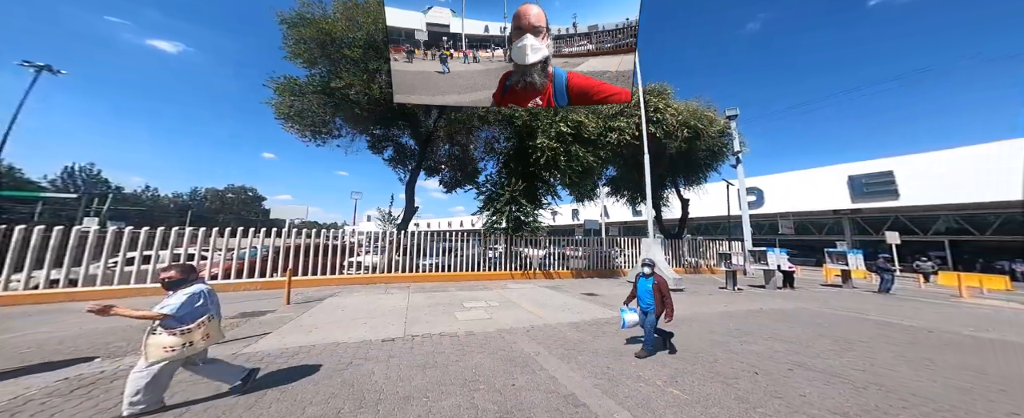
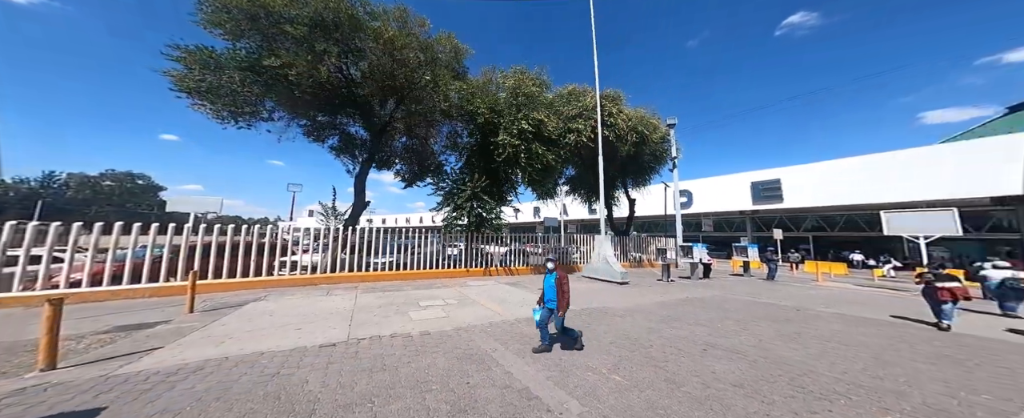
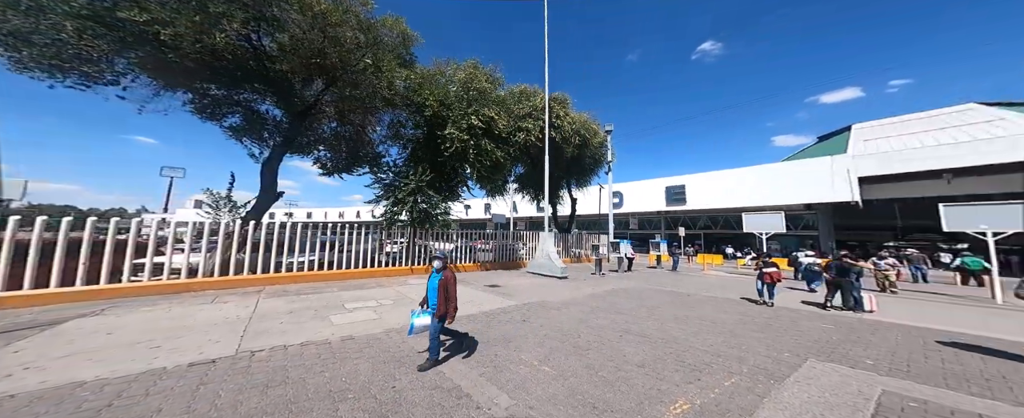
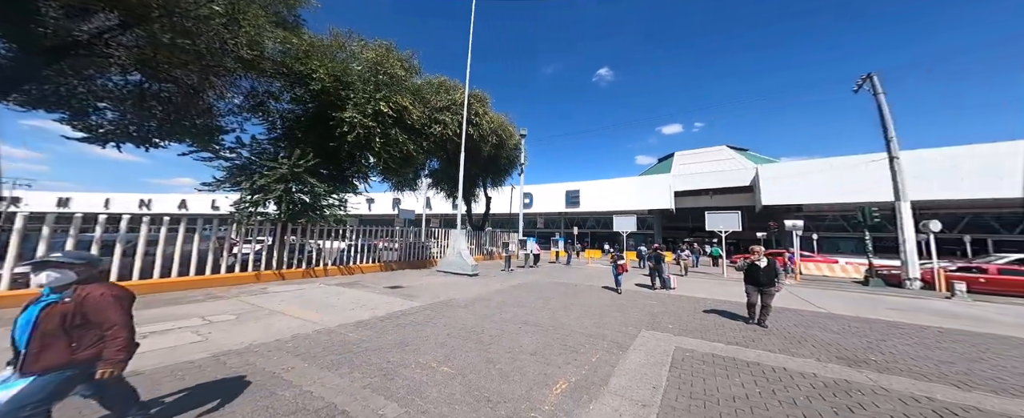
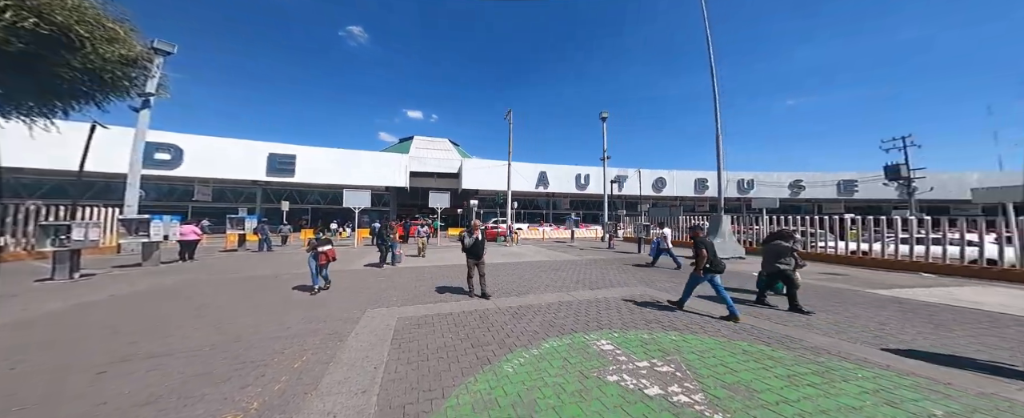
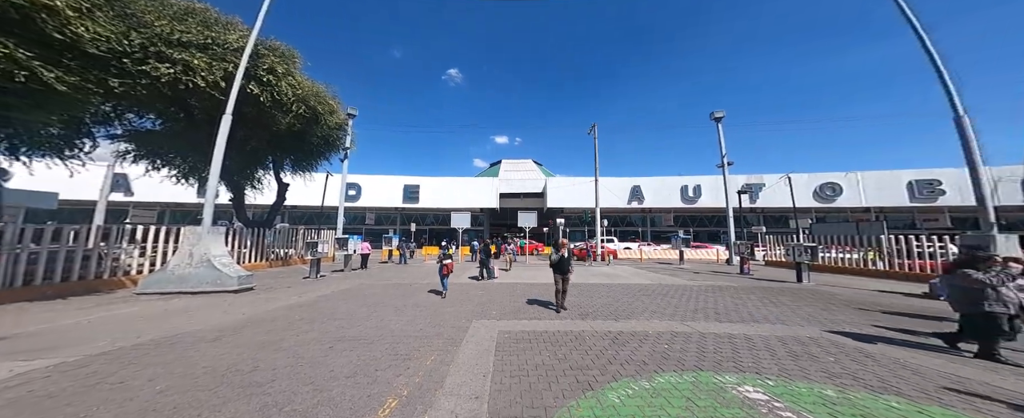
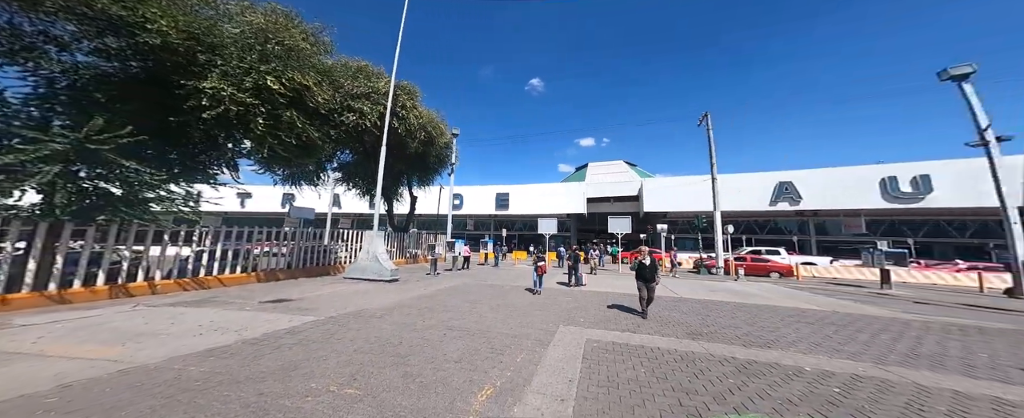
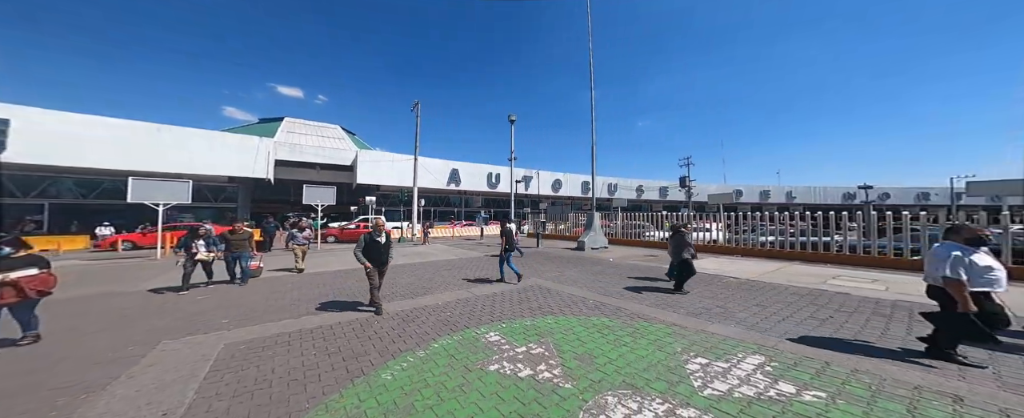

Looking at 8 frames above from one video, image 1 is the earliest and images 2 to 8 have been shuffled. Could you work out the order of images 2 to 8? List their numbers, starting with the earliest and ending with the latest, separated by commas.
2, 3, 4, 7, 6, 5, 8
